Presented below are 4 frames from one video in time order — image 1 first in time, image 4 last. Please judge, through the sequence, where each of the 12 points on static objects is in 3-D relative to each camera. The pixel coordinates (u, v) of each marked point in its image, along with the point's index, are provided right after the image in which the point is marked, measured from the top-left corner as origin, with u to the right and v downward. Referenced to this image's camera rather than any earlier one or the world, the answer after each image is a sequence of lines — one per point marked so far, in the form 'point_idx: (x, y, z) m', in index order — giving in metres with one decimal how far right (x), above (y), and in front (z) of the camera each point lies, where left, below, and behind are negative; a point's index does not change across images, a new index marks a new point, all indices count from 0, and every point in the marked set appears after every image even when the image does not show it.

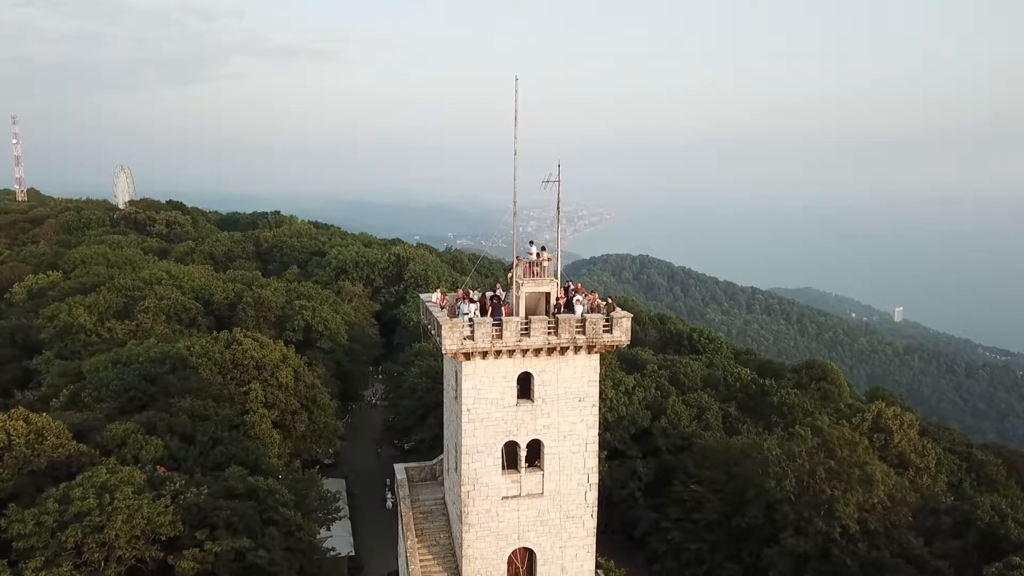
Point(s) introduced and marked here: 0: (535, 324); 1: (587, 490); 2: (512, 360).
0: (+0.6, -0.9, +17.0) m
1: (+2.1, -5.7, +18.7) m
2: (0.0, -1.9, +17.4) m
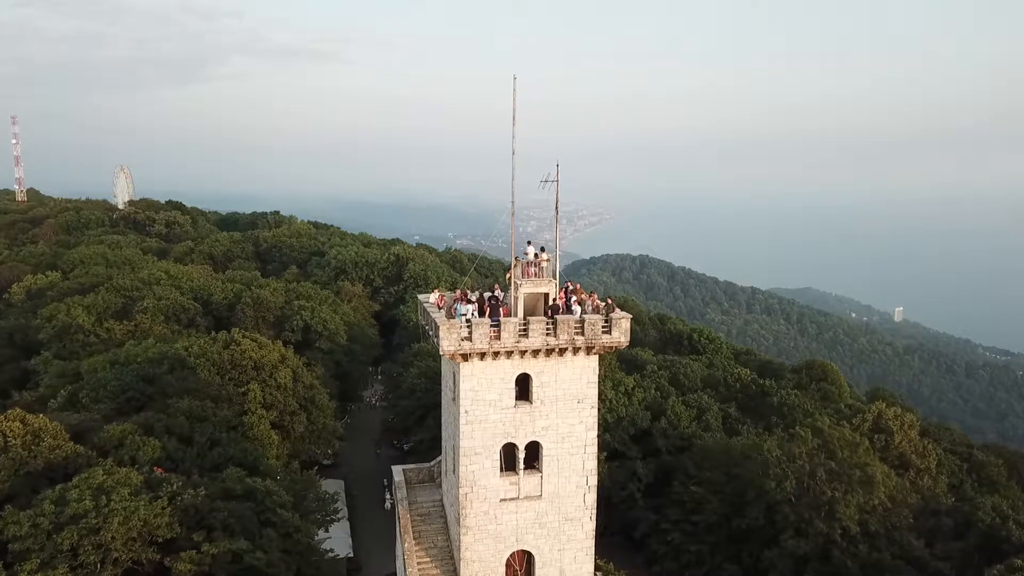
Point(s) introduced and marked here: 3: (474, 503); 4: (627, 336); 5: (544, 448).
0: (+0.5, -0.9, +16.9) m
1: (+2.0, -5.8, +18.5) m
2: (-0.1, -1.9, +17.3) m
3: (-1.0, -5.8, +17.7) m
4: (+3.0, -1.3, +17.5) m
5: (+0.8, -4.4, +18.0) m
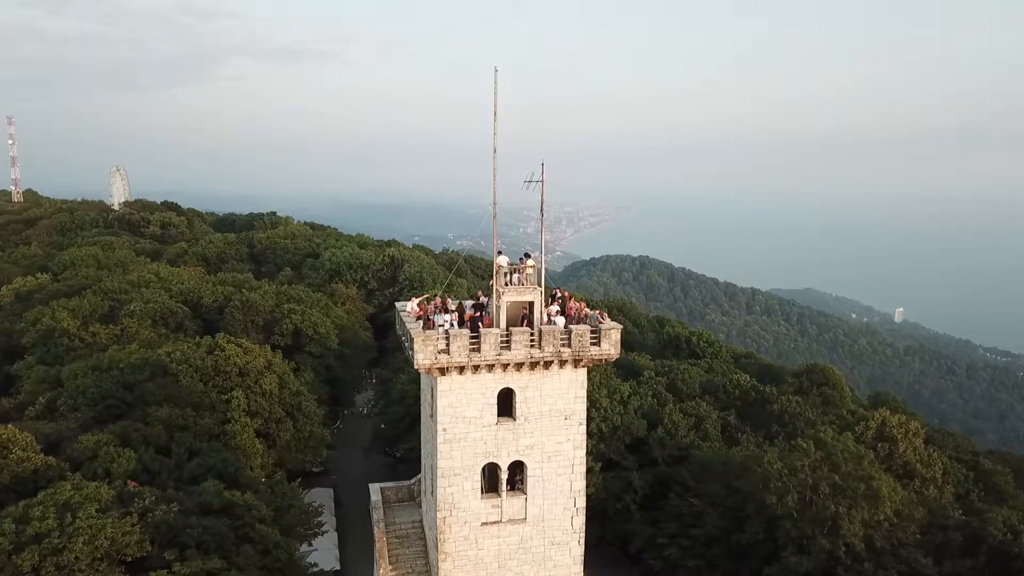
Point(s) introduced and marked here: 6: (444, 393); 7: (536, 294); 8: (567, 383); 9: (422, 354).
0: (+0.1, -1.1, +15.8) m
1: (+1.6, -5.9, +17.4) m
2: (-0.5, -2.1, +16.2) m
3: (-1.4, -6.0, +16.6) m
4: (+2.6, -1.5, +16.4) m
5: (+0.4, -4.5, +16.9) m
6: (-1.6, -2.5, +15.9) m
7: (+0.6, -0.1, +16.8) m
8: (+1.4, -2.4, +16.8) m
9: (-2.0, -1.5, +15.2) m
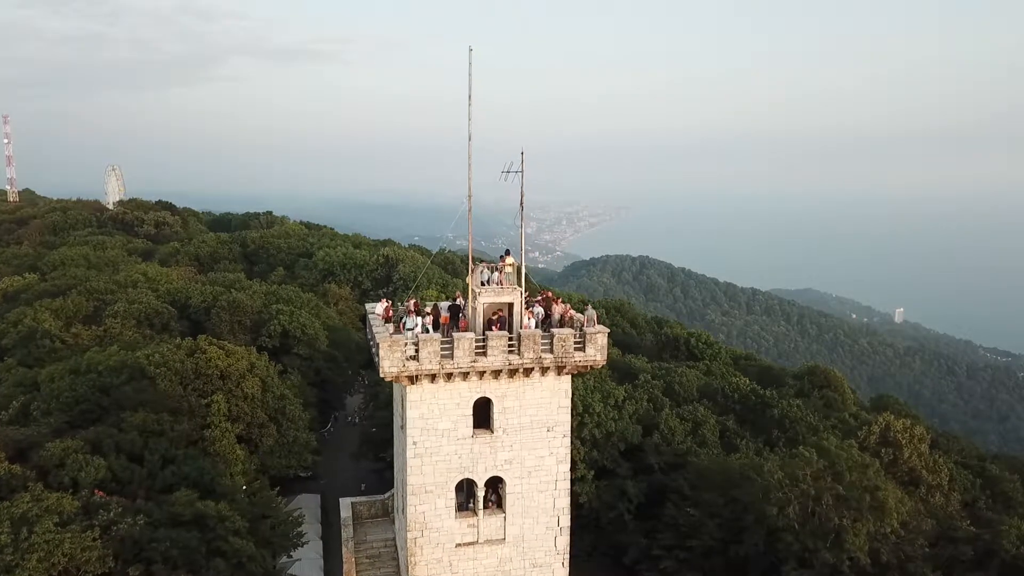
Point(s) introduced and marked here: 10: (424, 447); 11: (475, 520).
0: (-0.4, -1.1, +14.5) m
1: (+1.2, -5.9, +16.2) m
2: (-1.0, -2.1, +14.9) m
3: (-1.9, -6.0, +15.4) m
4: (+2.1, -1.5, +15.1) m
5: (0.0, -4.6, +15.7) m
6: (-2.1, -2.5, +14.7) m
7: (+0.2, -0.2, +15.5) m
8: (+0.9, -2.4, +15.6) m
9: (-2.5, -1.5, +14.0) m
10: (-1.9, -3.5, +15.0) m
11: (-0.8, -5.4, +15.7) m
